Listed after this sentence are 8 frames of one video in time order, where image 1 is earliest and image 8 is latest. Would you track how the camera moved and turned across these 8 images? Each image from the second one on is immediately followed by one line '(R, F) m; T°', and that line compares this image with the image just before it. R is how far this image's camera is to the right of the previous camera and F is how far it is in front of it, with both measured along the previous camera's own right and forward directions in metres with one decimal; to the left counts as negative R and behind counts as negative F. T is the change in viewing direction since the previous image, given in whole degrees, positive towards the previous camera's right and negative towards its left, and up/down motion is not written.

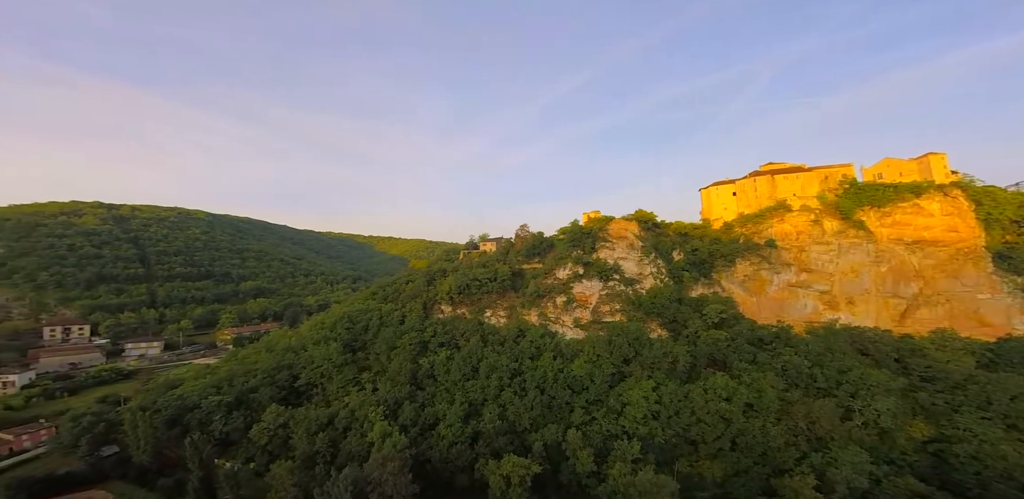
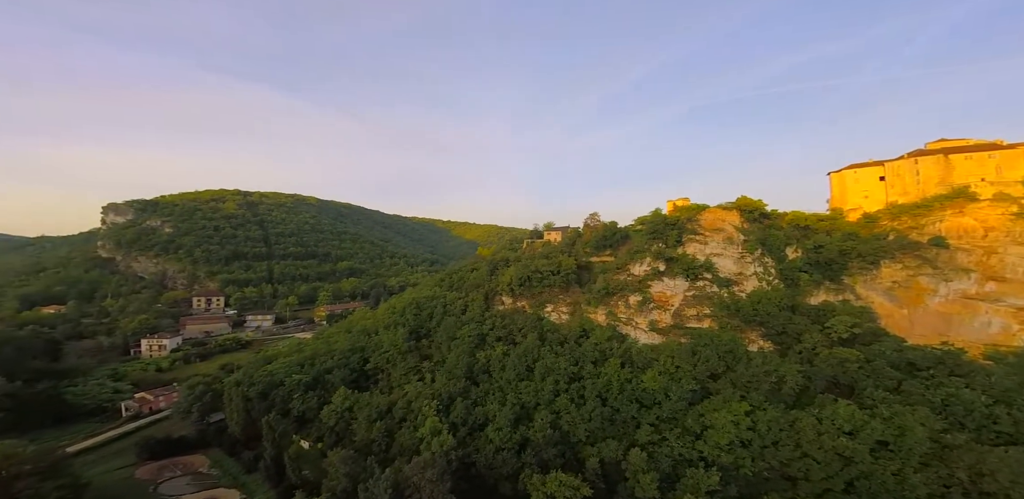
(+1.5, +3.2) m; -13°
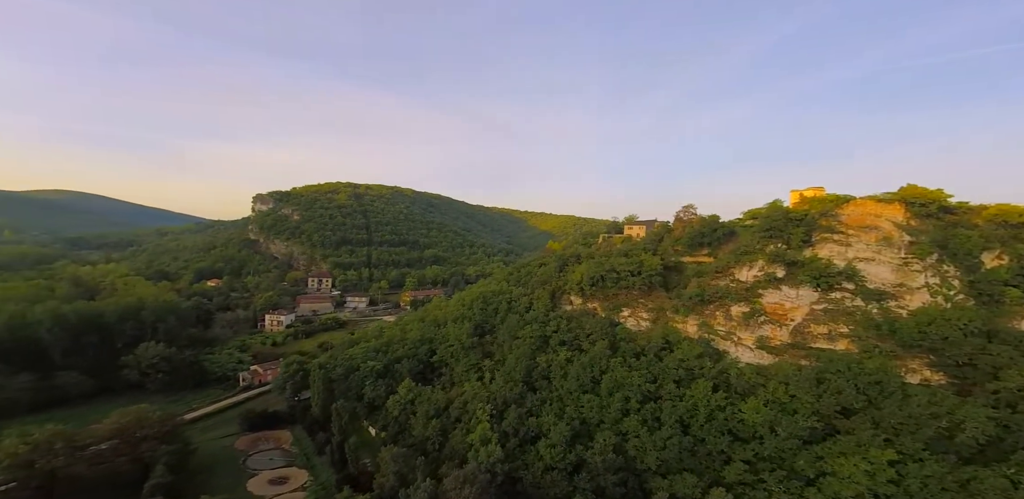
(+1.2, +3.1) m; -13°
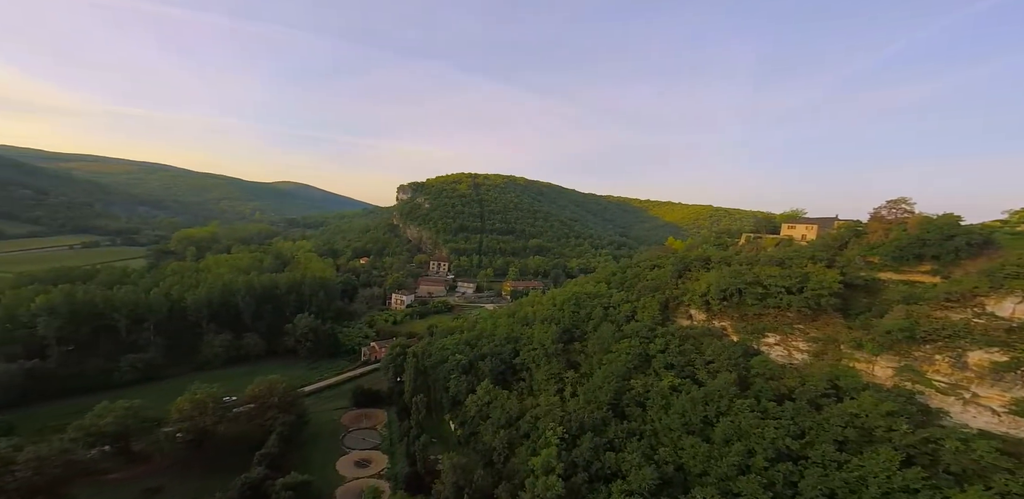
(+0.6, +3.7) m; -17°
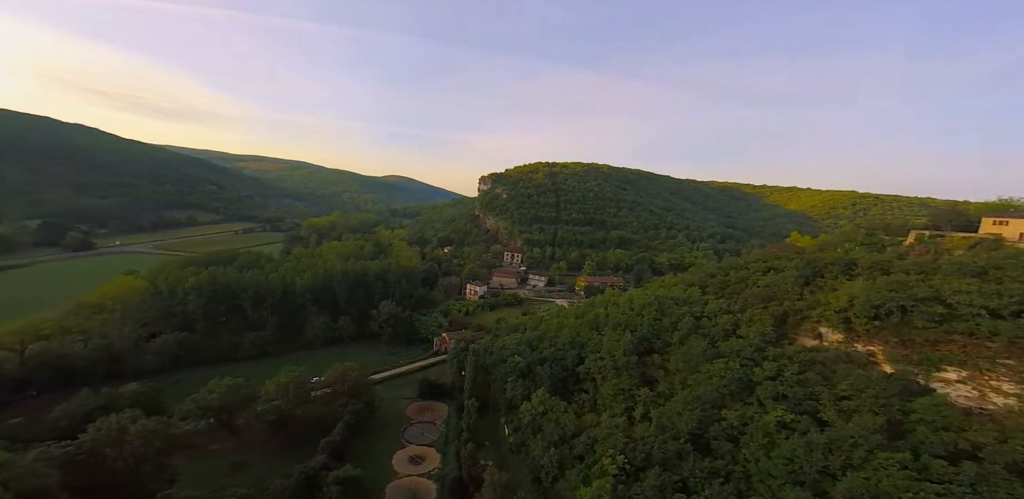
(+0.2, +2.7) m; -11°
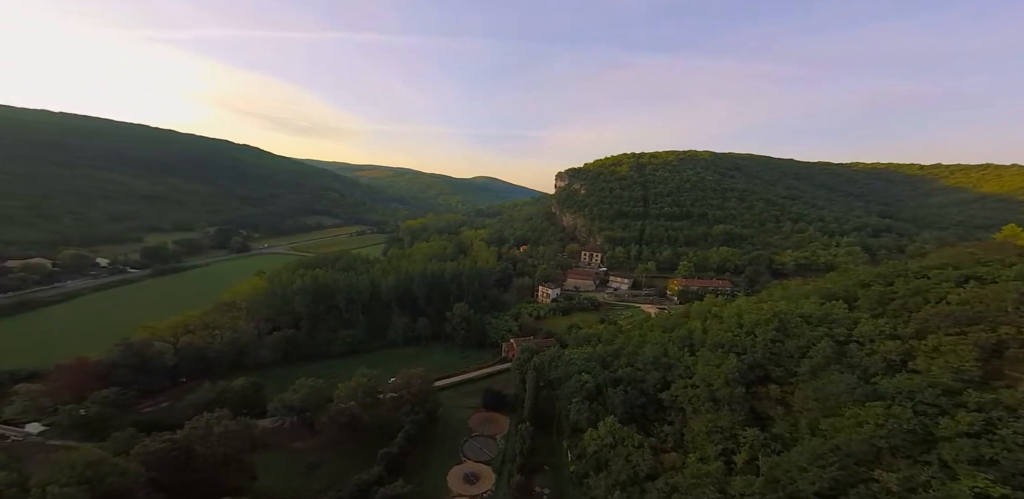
(+0.6, +3.0) m; -12°
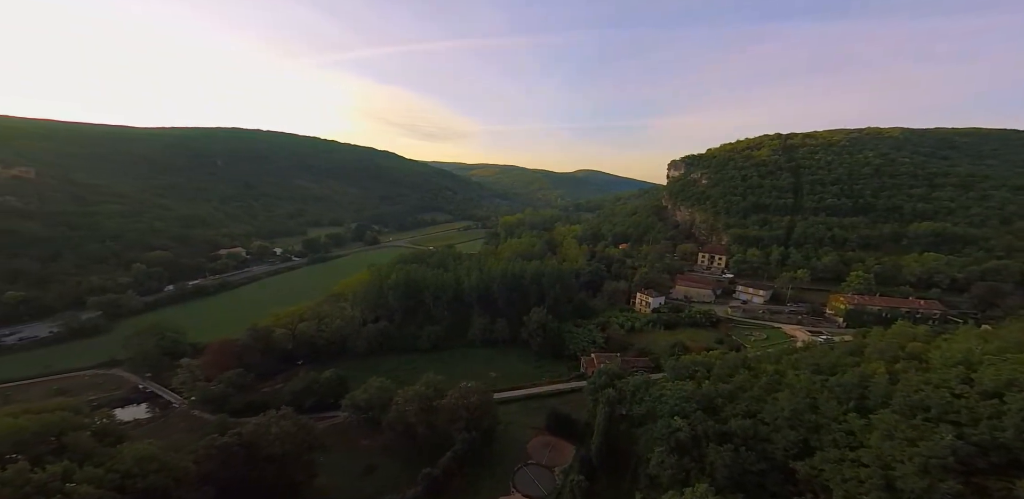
(+1.4, +4.8) m; -16°
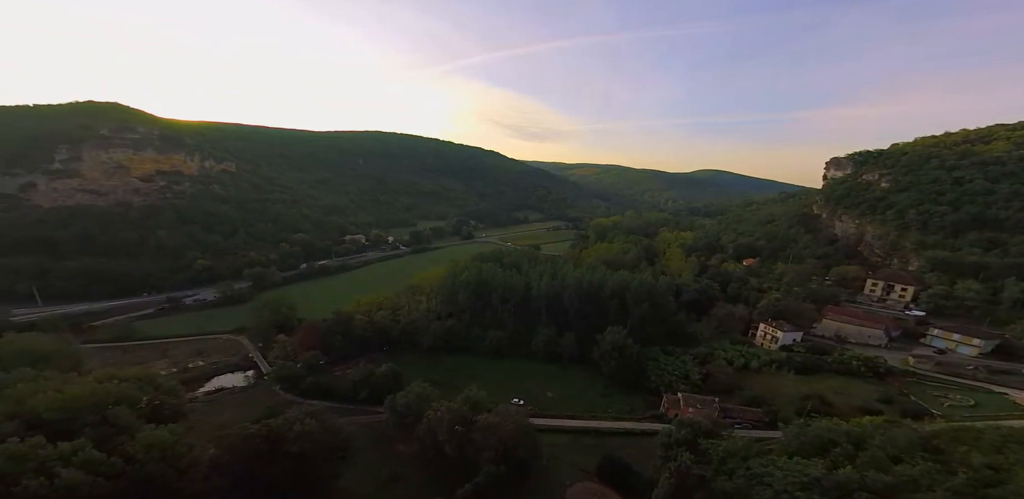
(+0.4, +5.1) m; -14°
